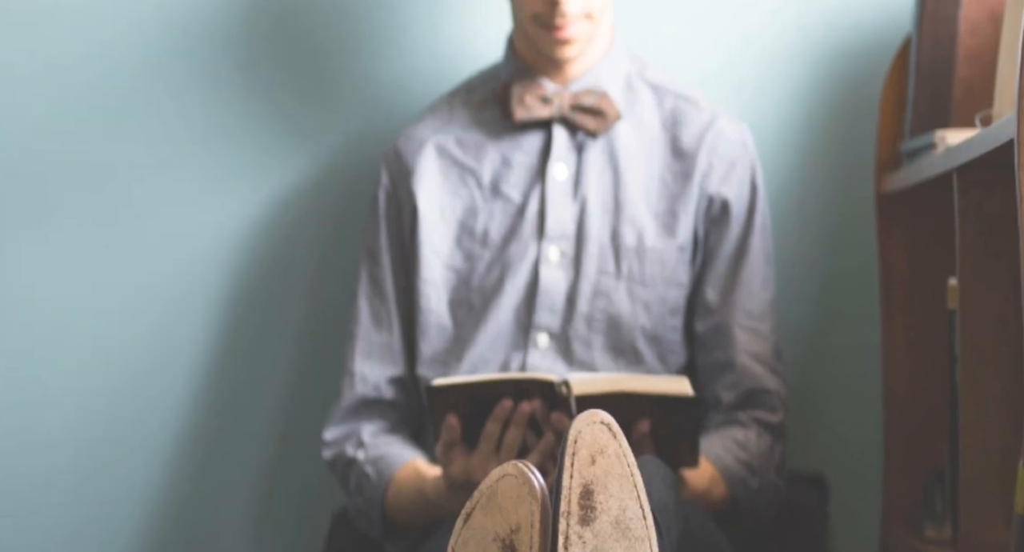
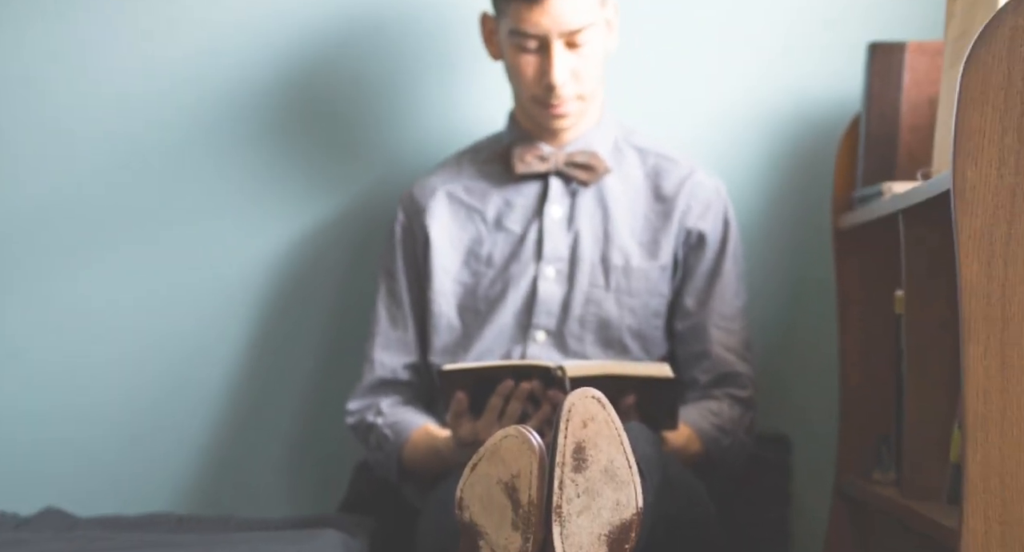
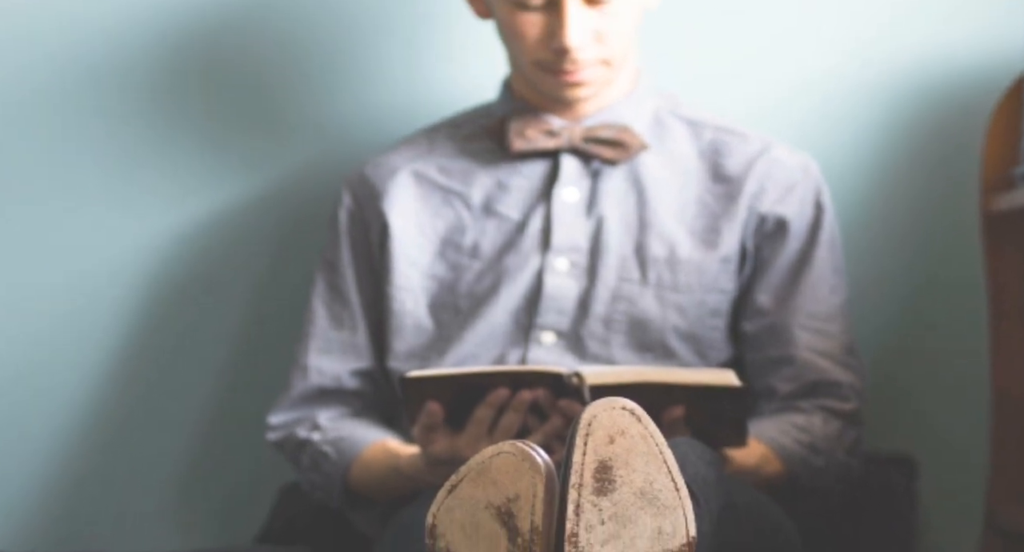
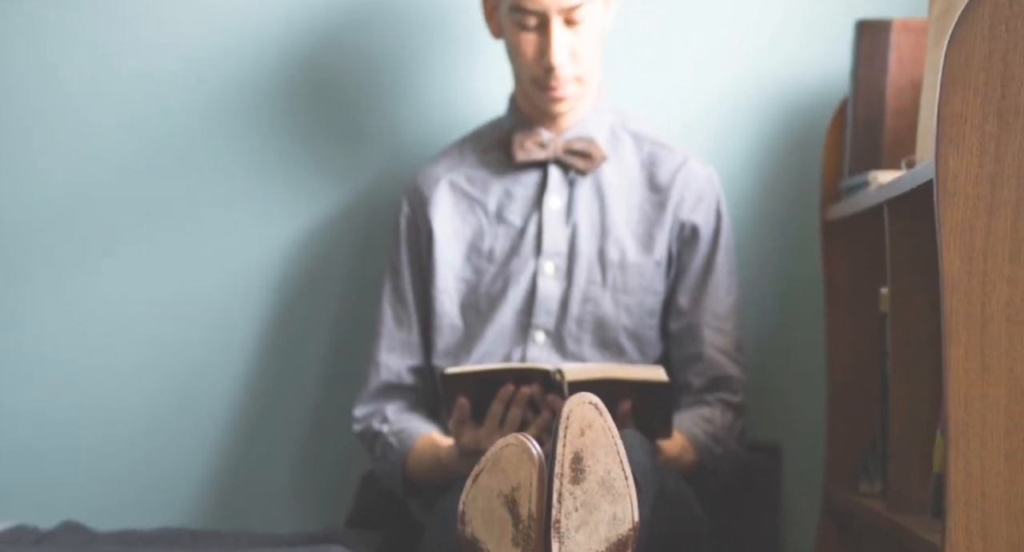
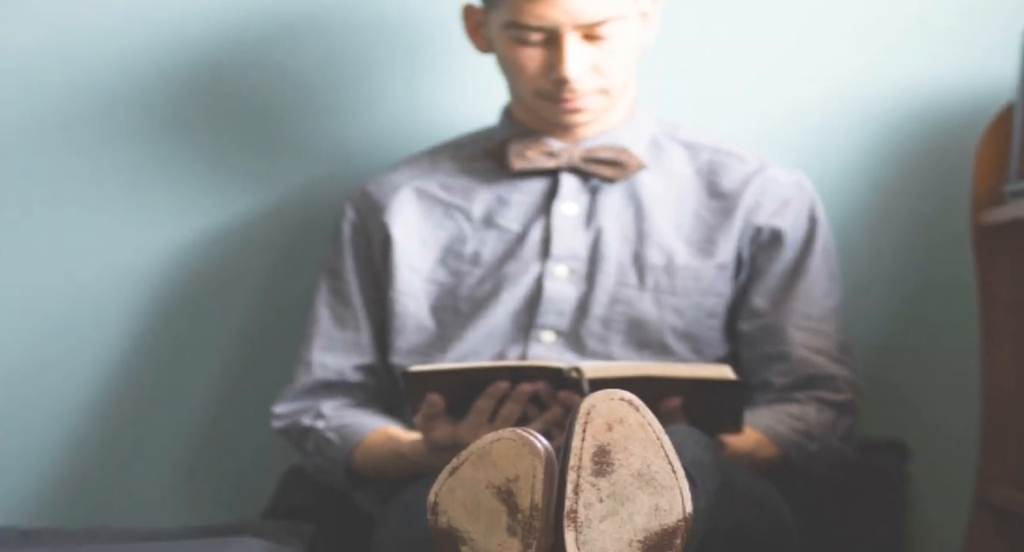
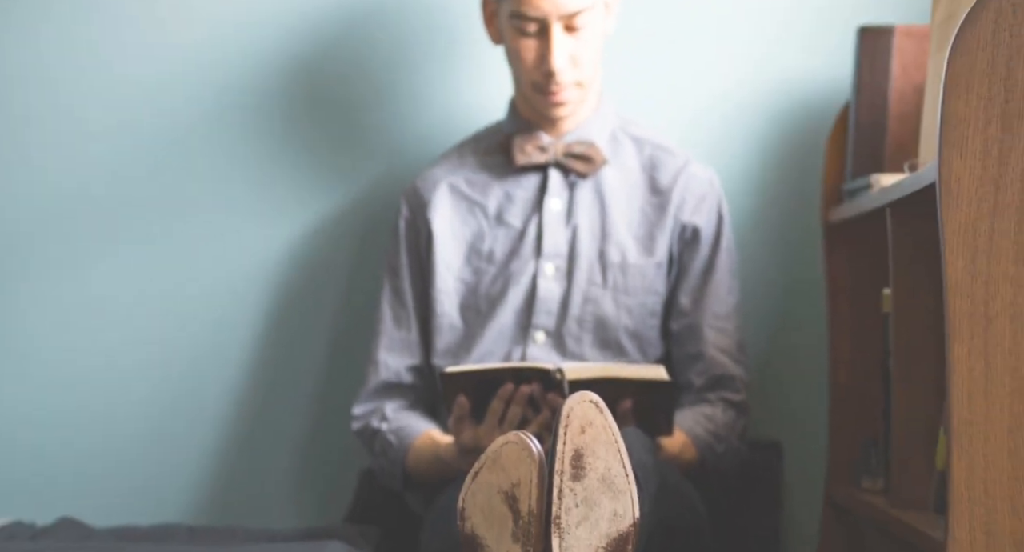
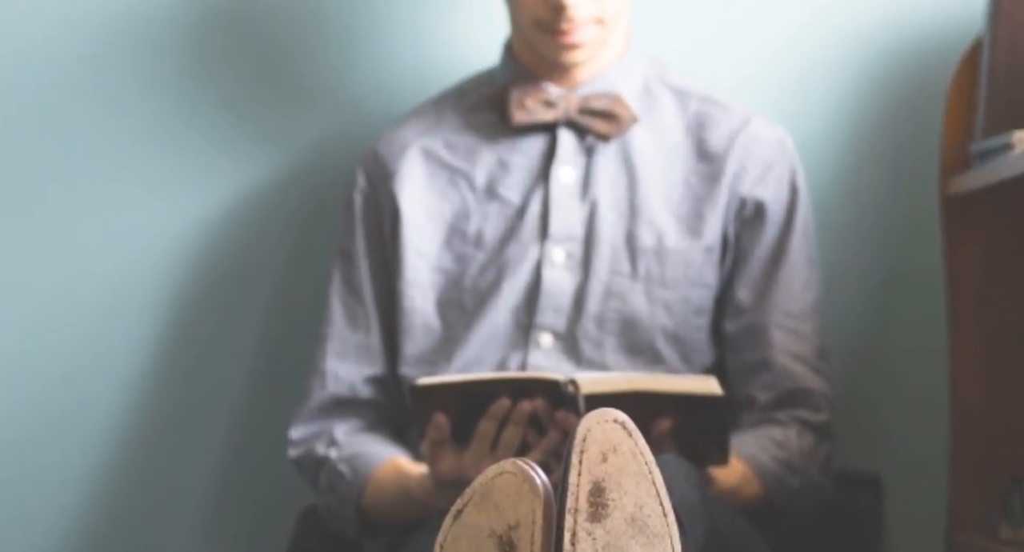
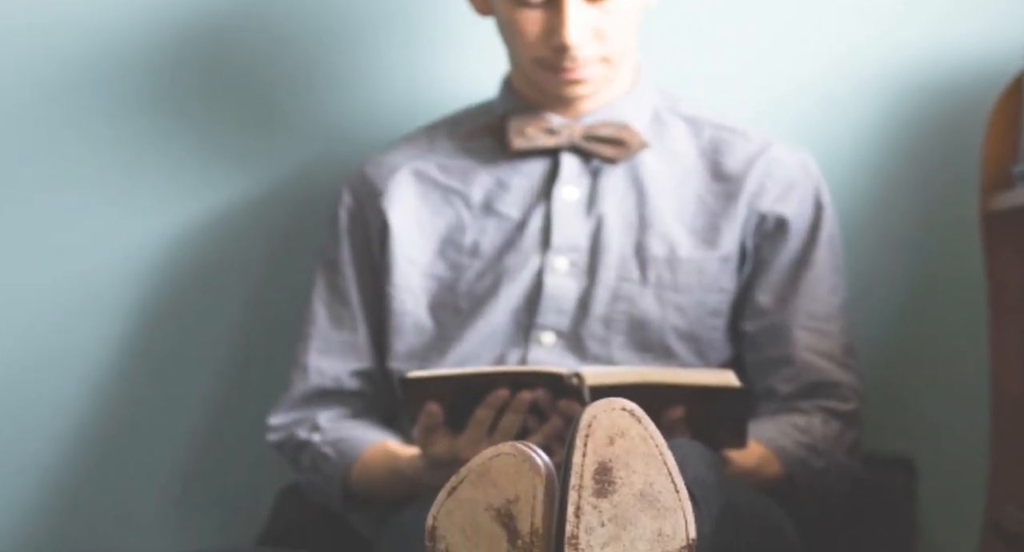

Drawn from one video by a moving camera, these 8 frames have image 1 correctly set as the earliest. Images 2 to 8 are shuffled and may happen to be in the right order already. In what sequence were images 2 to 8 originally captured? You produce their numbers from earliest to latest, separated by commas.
5, 6, 8, 2, 3, 4, 7
